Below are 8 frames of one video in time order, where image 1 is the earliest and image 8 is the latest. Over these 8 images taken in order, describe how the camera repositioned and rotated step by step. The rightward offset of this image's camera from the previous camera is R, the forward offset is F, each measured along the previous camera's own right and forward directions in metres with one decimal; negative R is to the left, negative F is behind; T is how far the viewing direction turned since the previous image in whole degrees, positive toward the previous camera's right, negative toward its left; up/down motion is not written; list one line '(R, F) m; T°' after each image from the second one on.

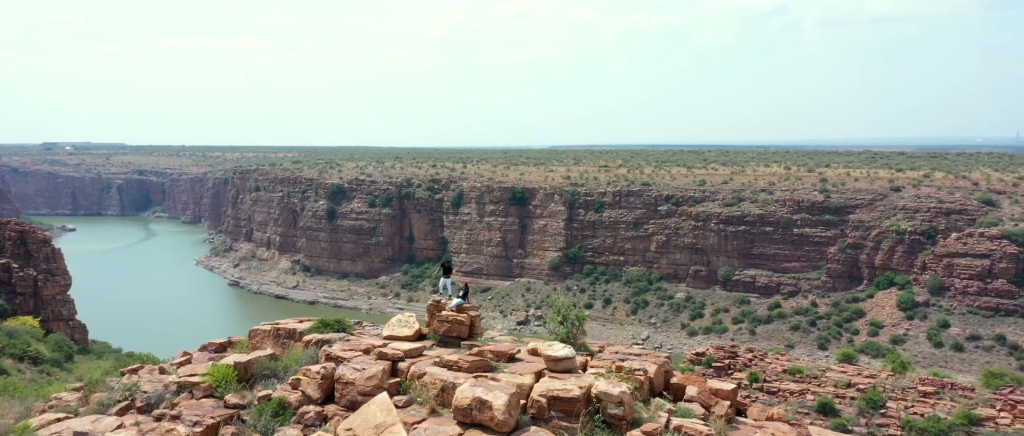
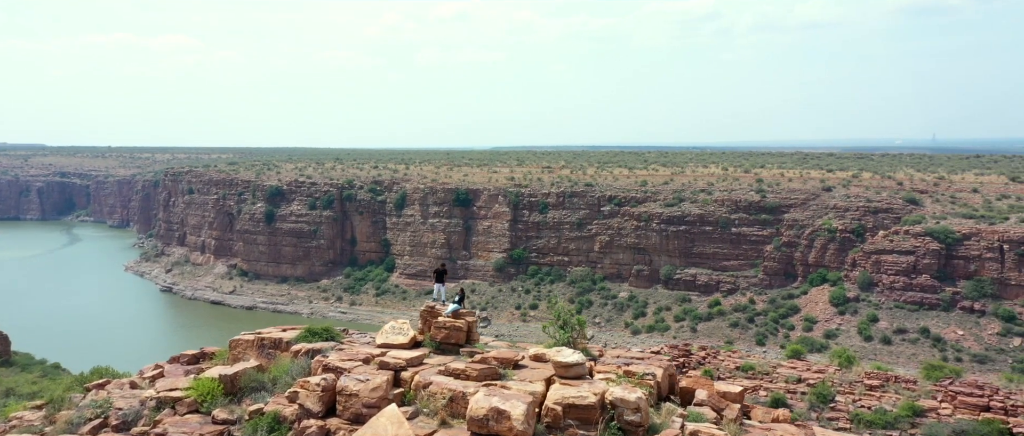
(-0.6, 0.0) m; +5°
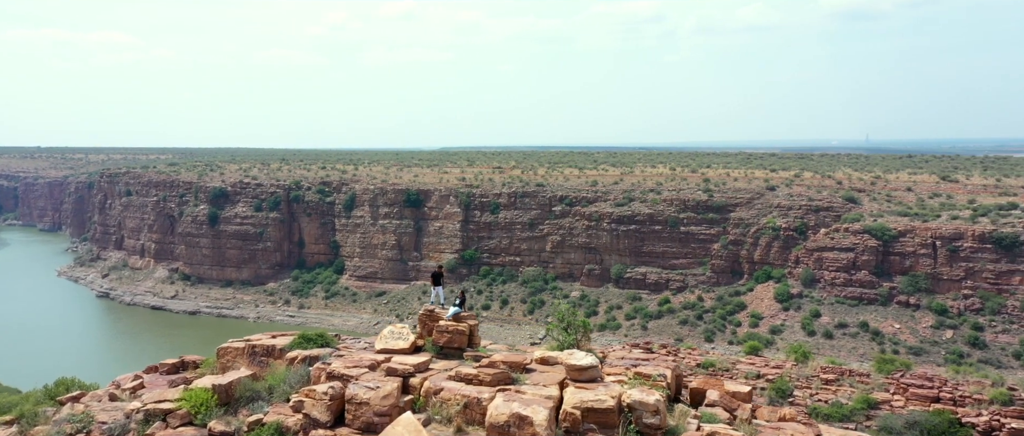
(-0.6, 0.0) m; +4°
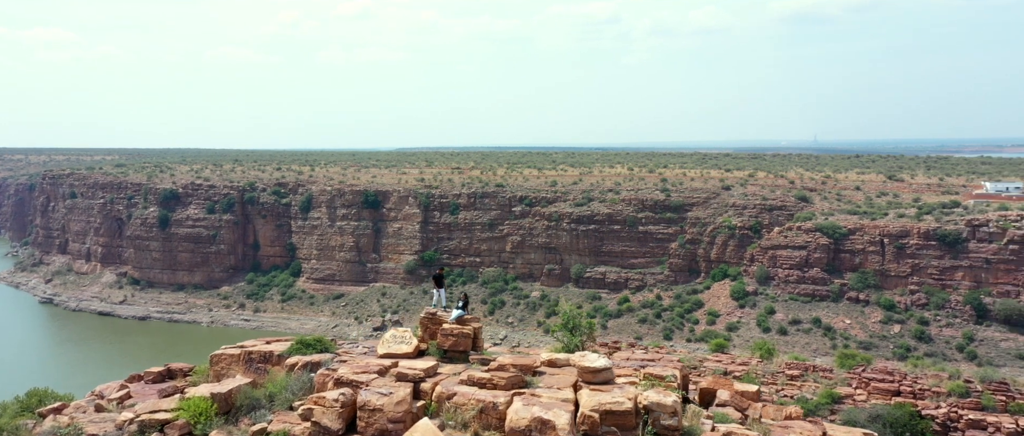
(-0.5, 0.0) m; +4°
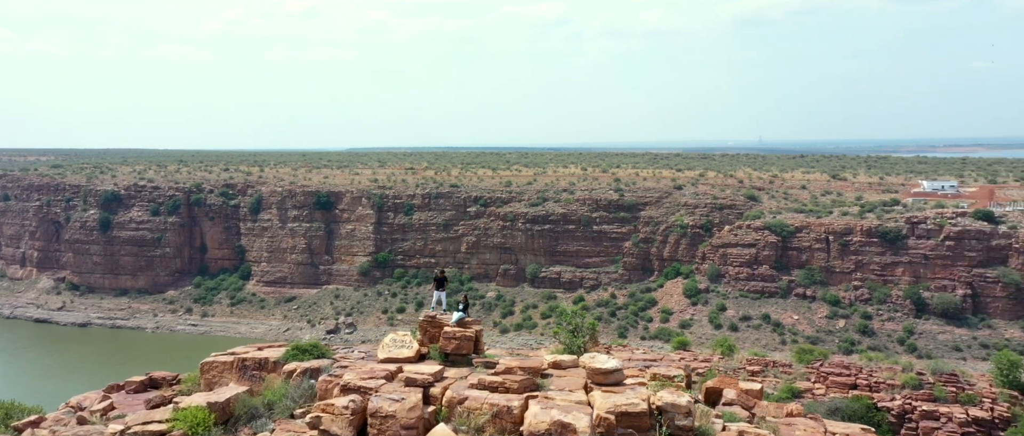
(-0.6, +0.1) m; +4°
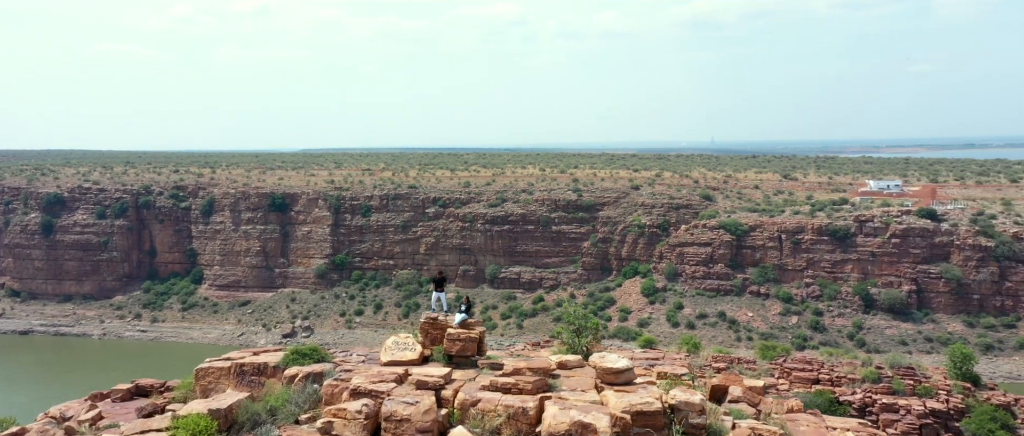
(-0.5, +0.1) m; +4°
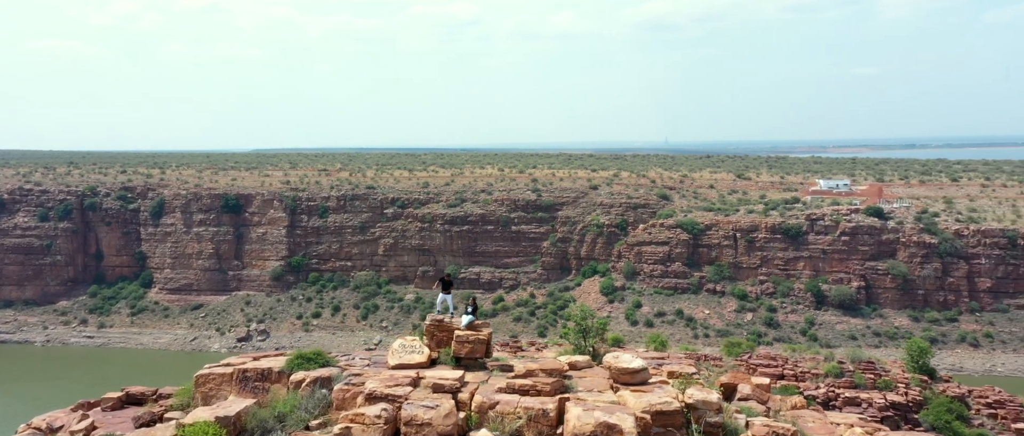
(-0.6, +0.1) m; +4°
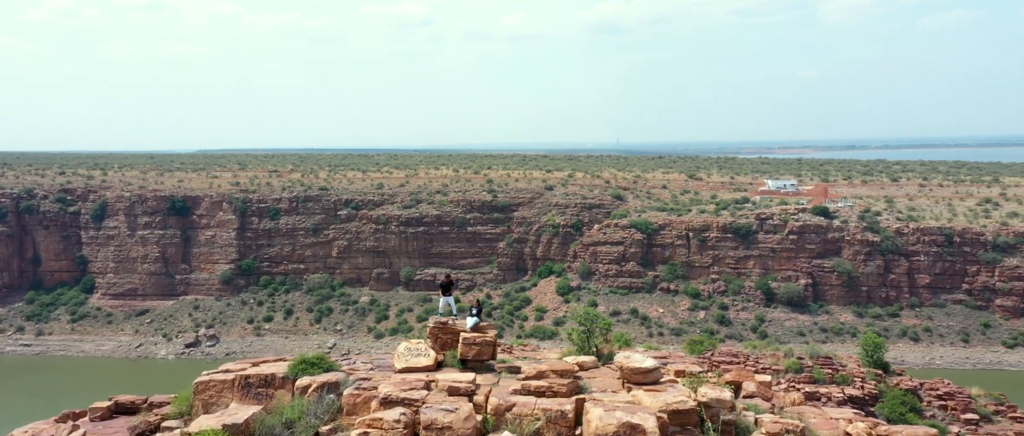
(-0.6, +0.2) m; +4°
